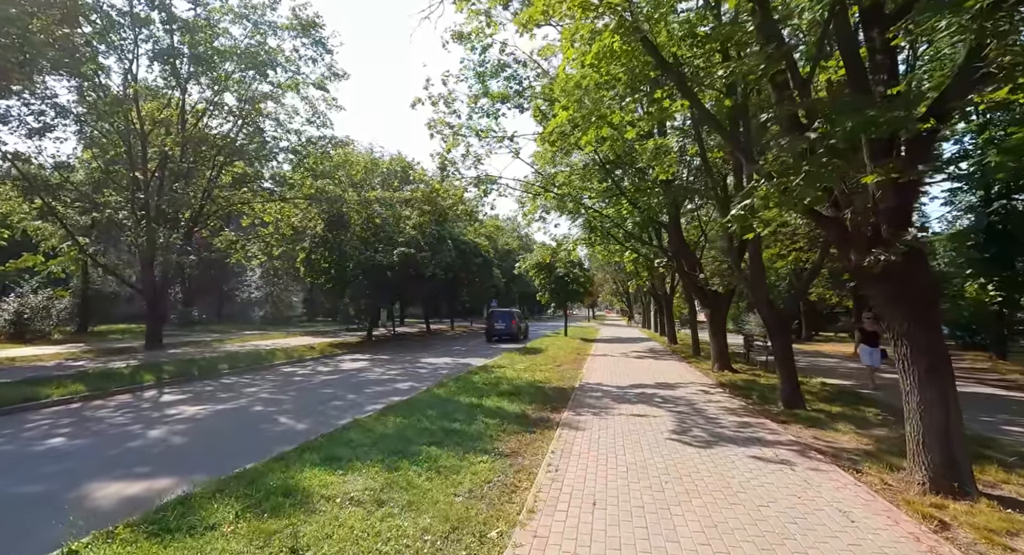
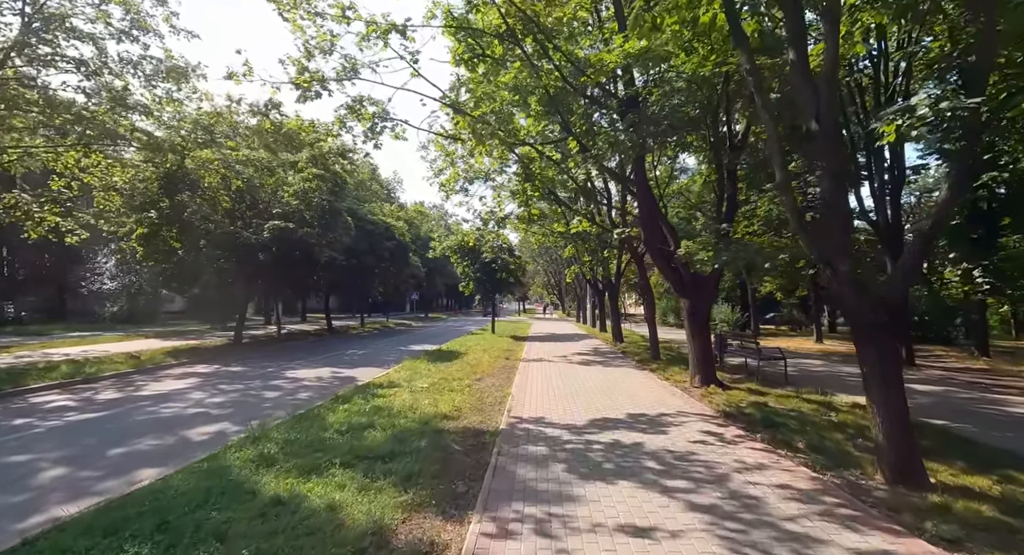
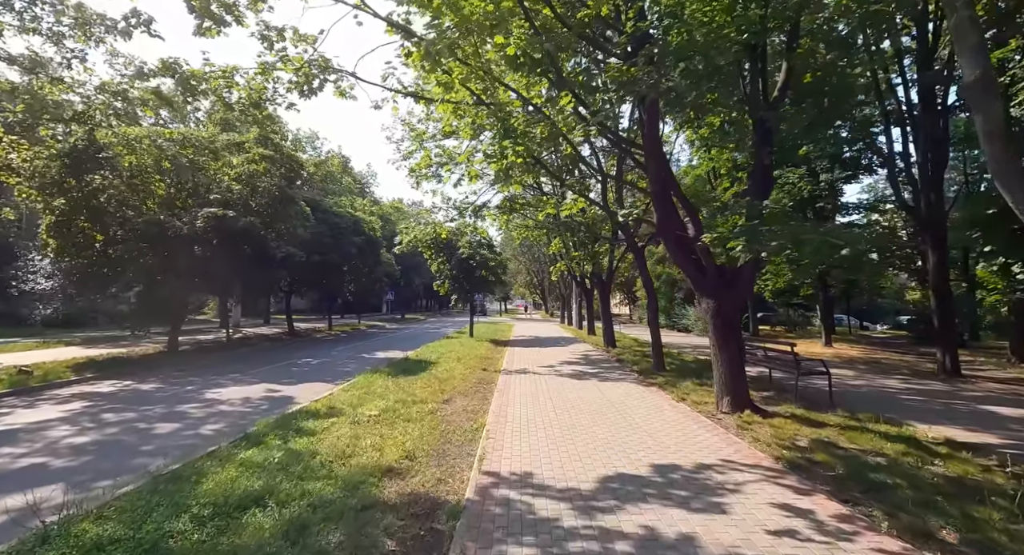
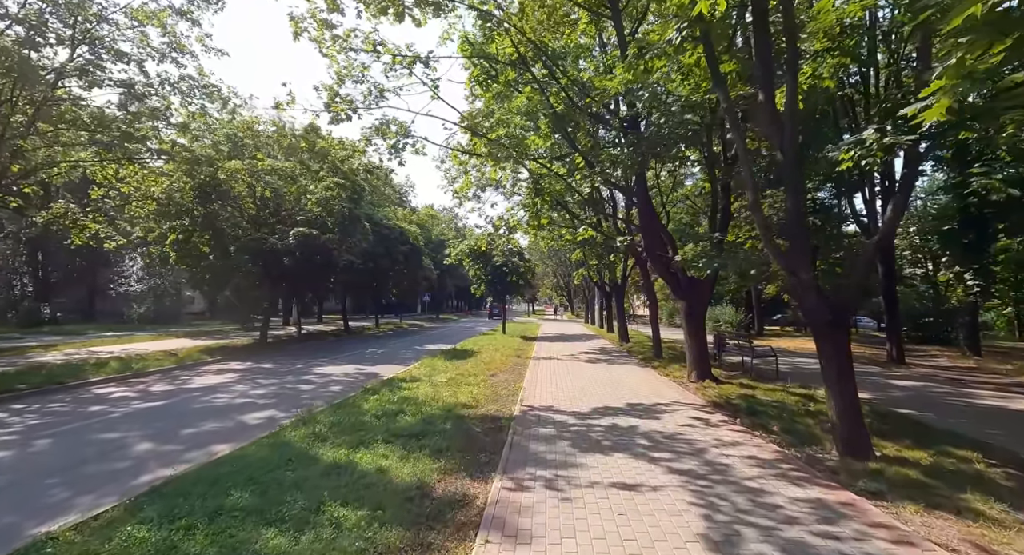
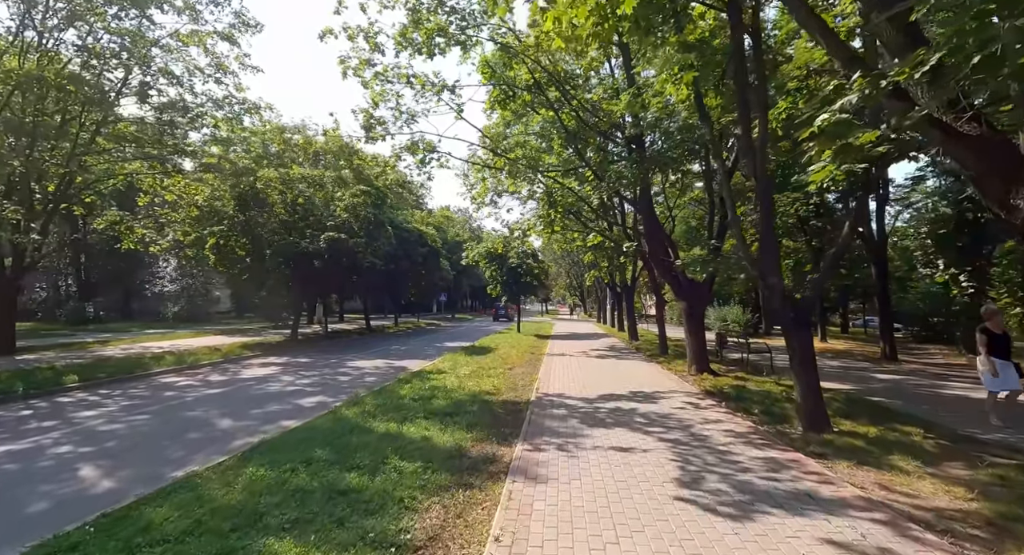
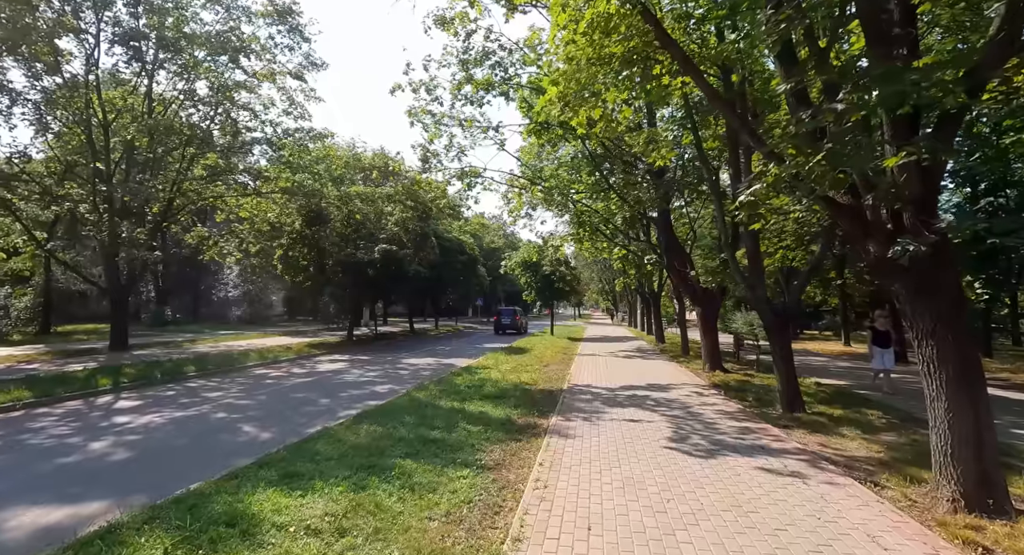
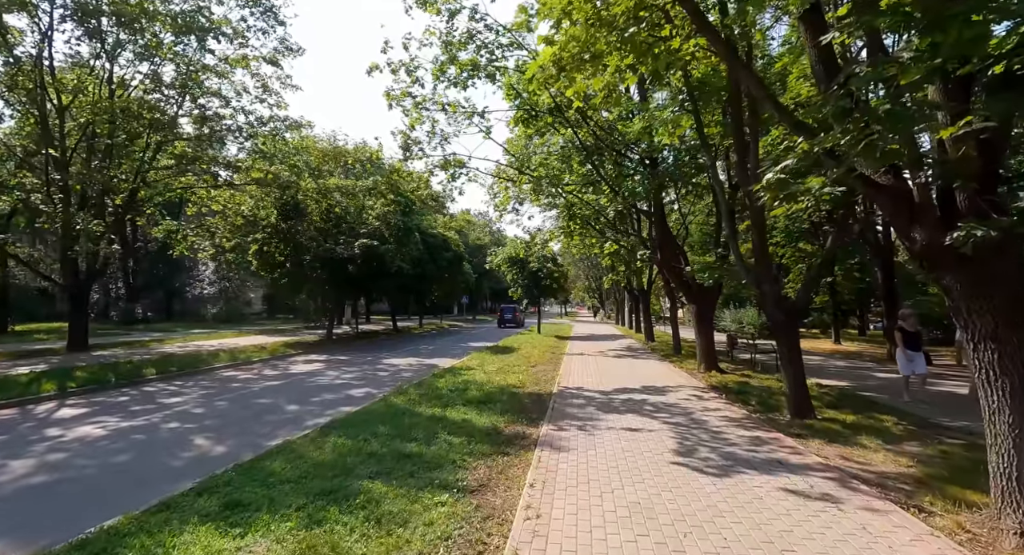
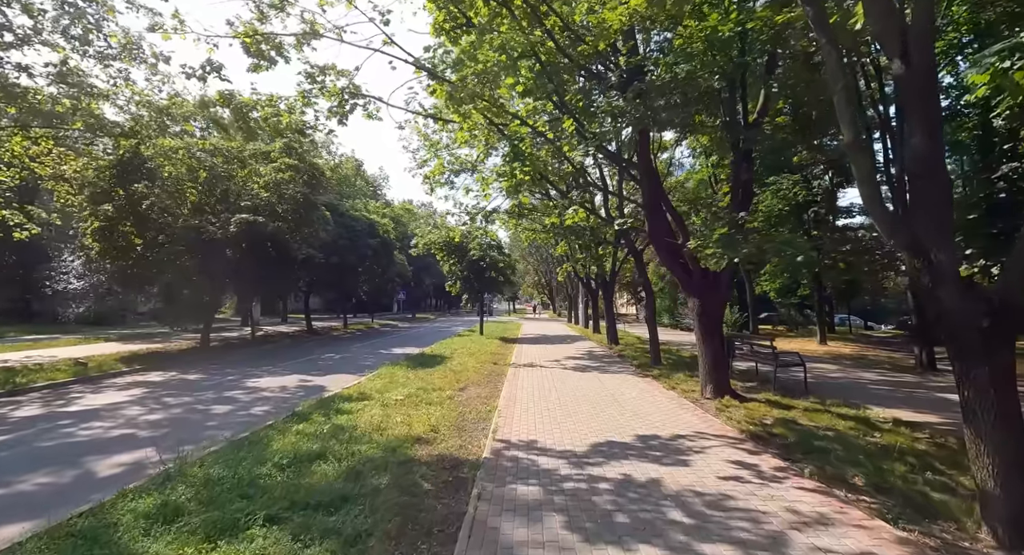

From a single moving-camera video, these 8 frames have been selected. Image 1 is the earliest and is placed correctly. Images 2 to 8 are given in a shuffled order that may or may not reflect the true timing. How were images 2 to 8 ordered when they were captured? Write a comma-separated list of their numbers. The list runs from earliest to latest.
6, 7, 5, 4, 2, 8, 3
